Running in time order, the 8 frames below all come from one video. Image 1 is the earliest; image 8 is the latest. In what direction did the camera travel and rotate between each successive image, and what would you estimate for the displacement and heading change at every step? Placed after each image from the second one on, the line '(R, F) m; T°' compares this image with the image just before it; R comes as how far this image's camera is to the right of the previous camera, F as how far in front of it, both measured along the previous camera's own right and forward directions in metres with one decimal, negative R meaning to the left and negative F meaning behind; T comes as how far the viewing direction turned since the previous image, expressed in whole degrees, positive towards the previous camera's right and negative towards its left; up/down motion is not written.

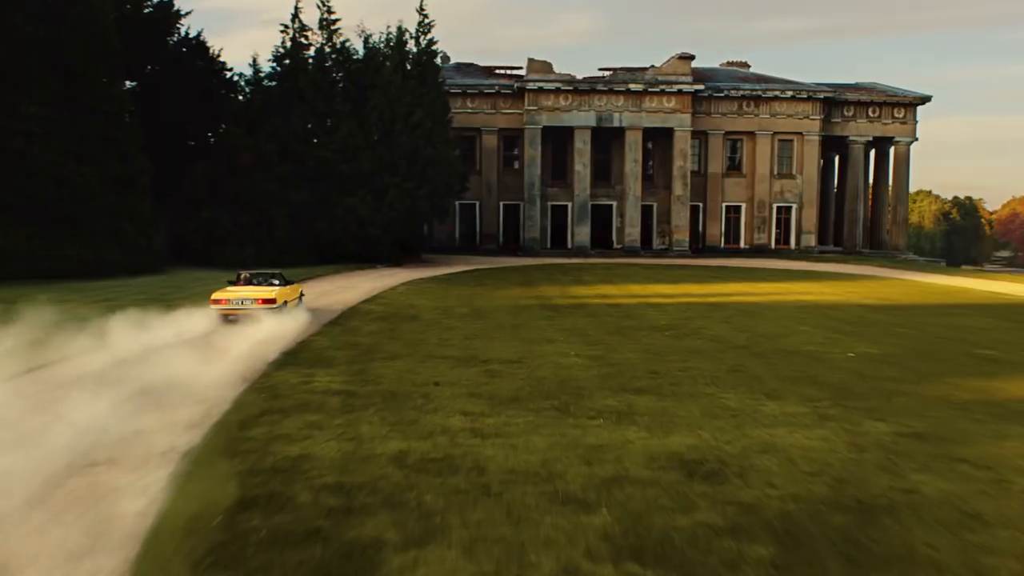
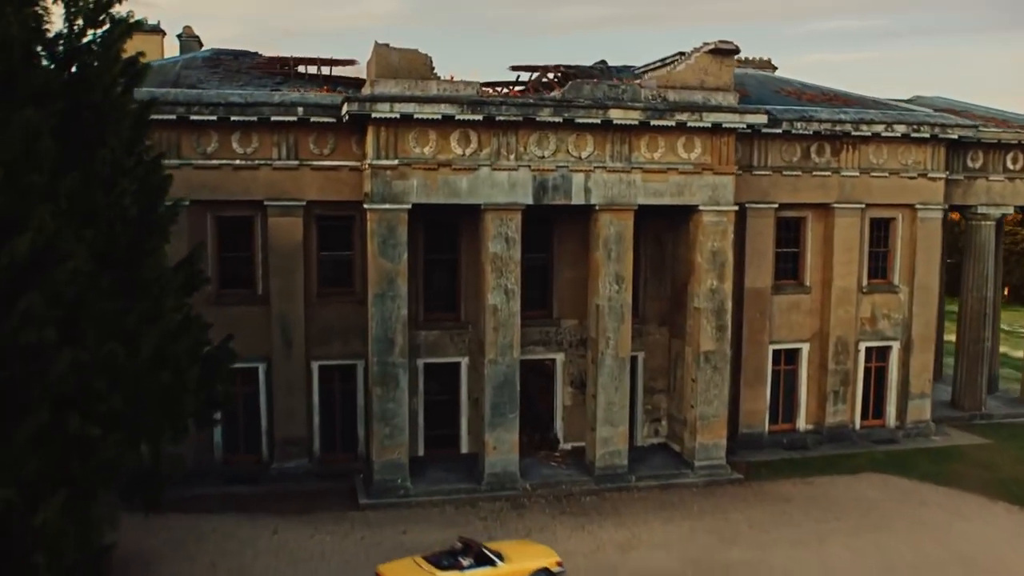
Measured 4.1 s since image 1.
(-0.4, +21.5) m; +11°
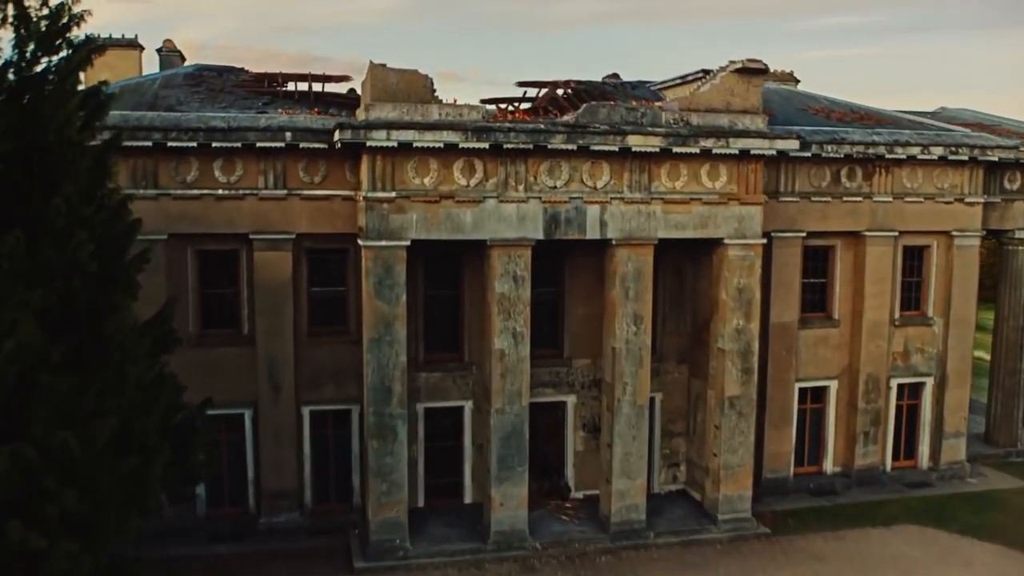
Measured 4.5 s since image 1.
(-0.2, +1.4) m; 0°
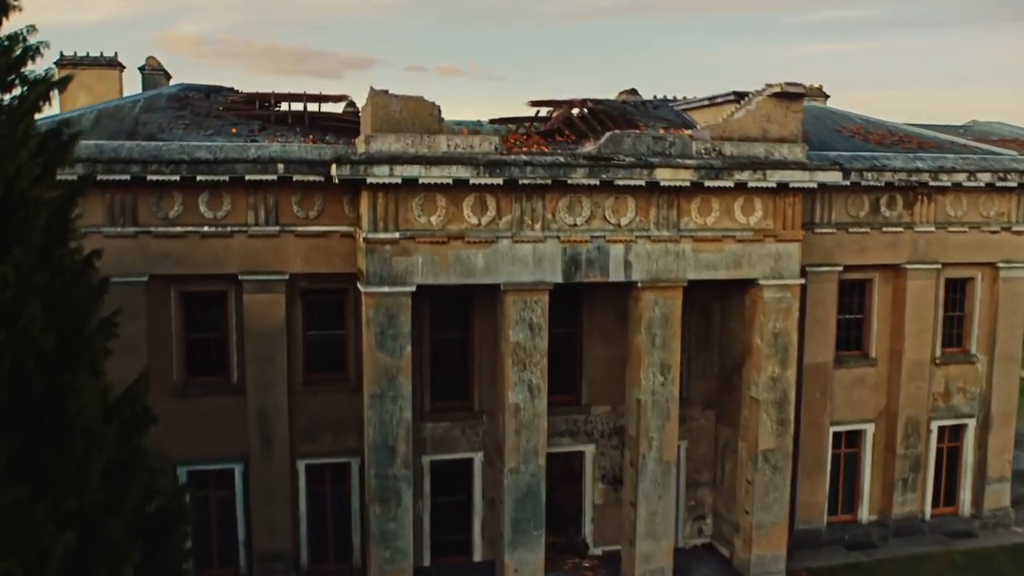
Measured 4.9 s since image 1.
(-0.2, +1.4) m; 0°
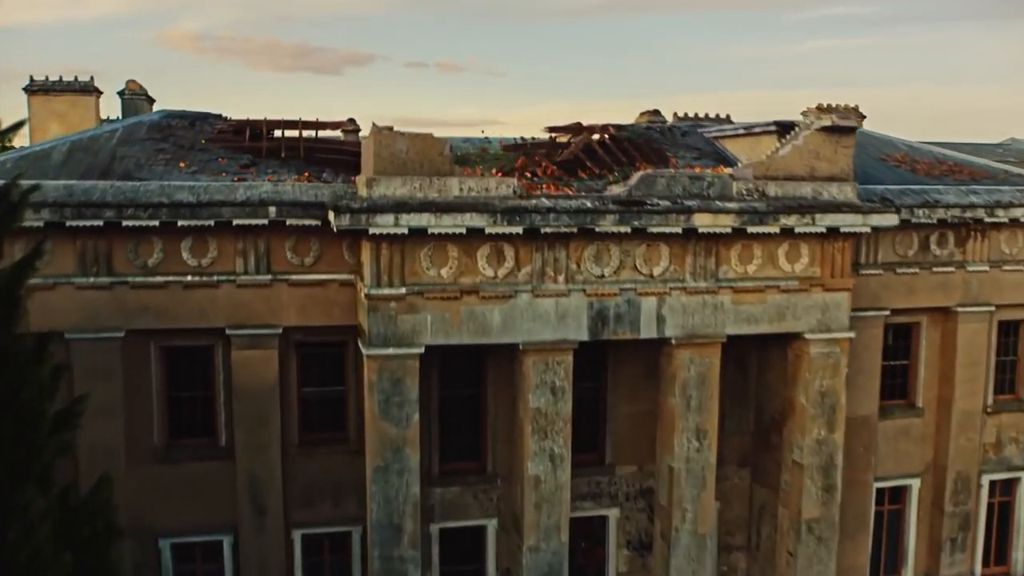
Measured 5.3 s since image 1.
(-0.3, +1.5) m; 0°
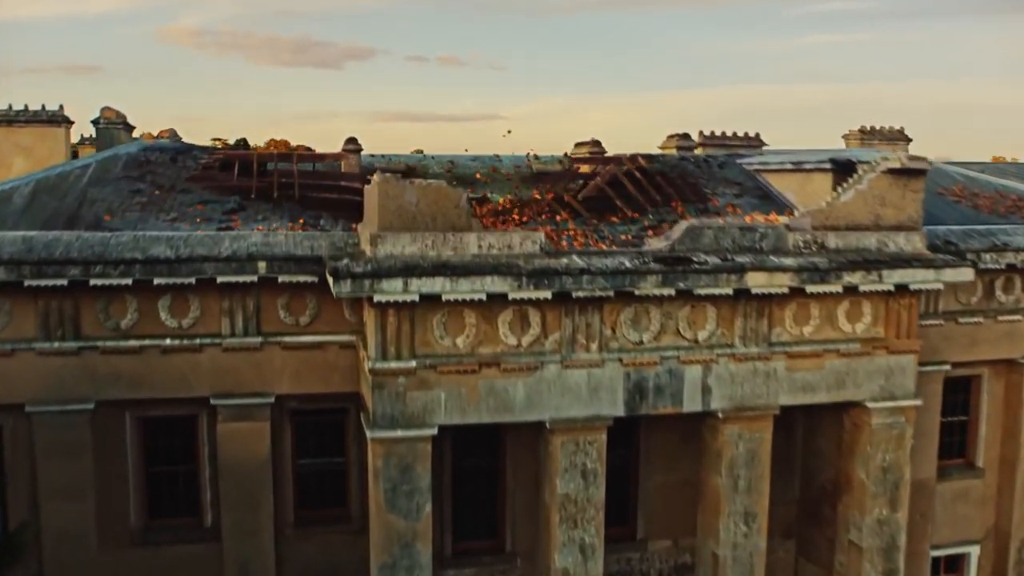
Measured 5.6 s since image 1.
(-0.3, +1.5) m; 0°
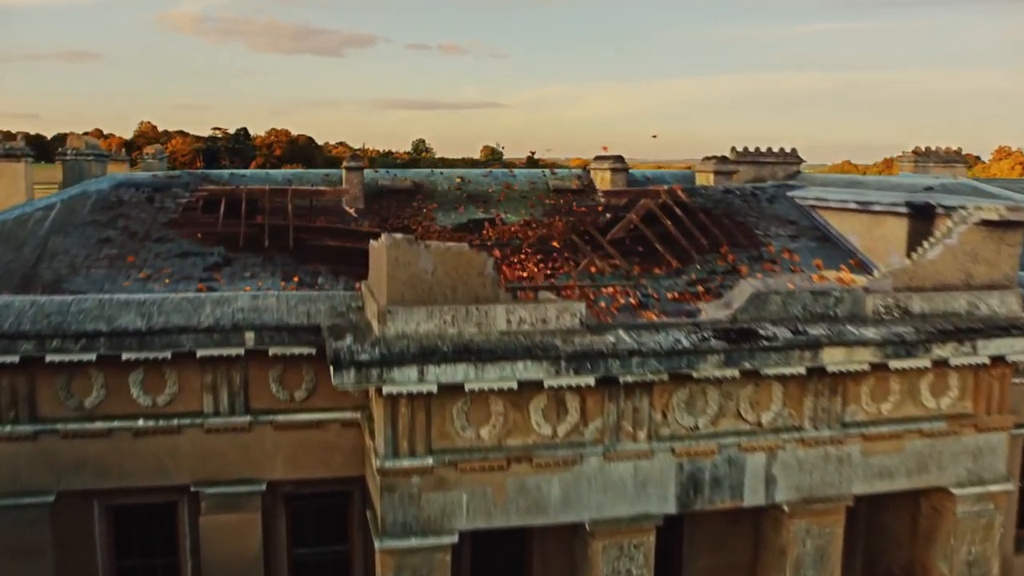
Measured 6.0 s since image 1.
(-0.3, +1.6) m; 0°
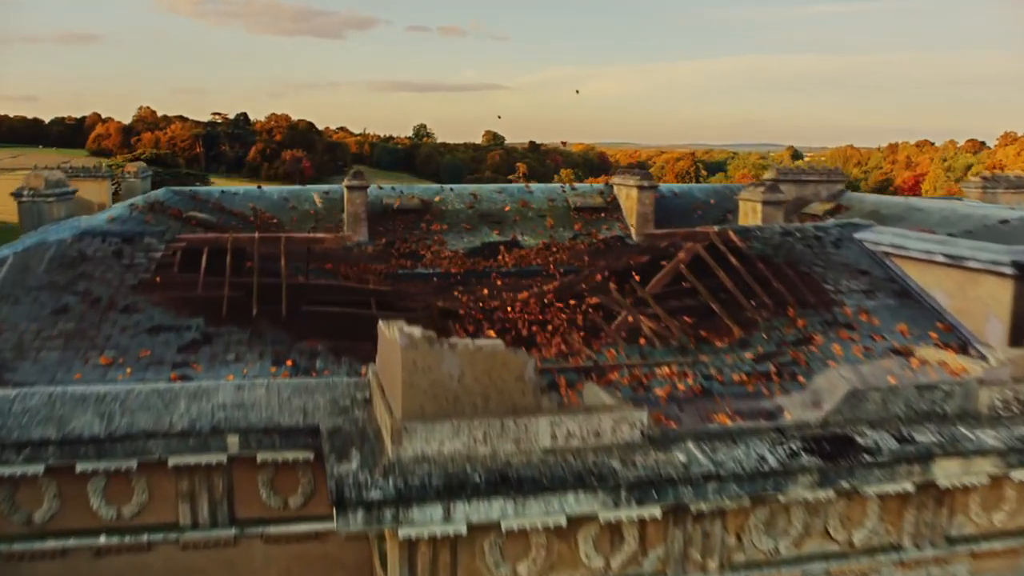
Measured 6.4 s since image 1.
(-0.3, +1.6) m; 0°
